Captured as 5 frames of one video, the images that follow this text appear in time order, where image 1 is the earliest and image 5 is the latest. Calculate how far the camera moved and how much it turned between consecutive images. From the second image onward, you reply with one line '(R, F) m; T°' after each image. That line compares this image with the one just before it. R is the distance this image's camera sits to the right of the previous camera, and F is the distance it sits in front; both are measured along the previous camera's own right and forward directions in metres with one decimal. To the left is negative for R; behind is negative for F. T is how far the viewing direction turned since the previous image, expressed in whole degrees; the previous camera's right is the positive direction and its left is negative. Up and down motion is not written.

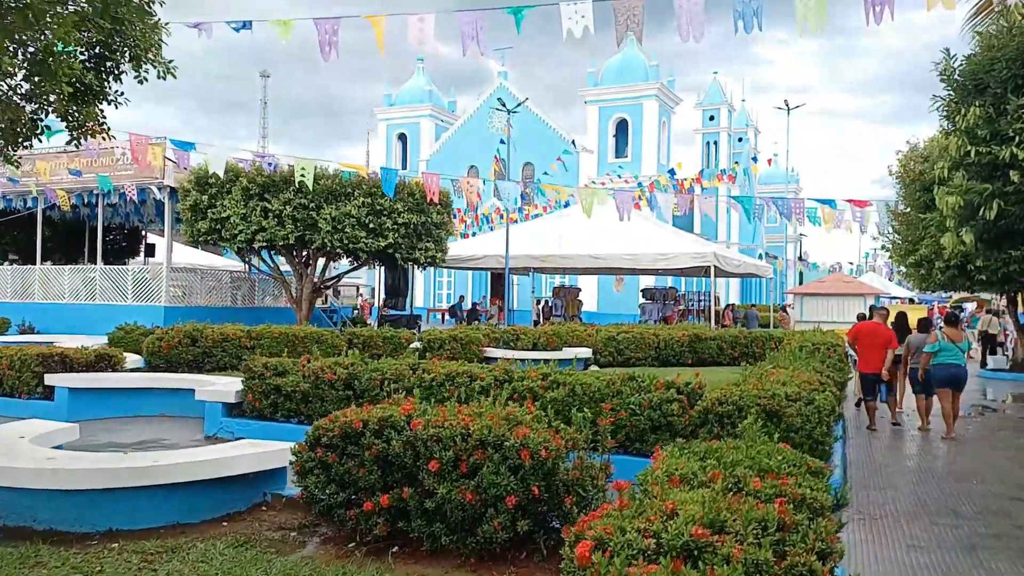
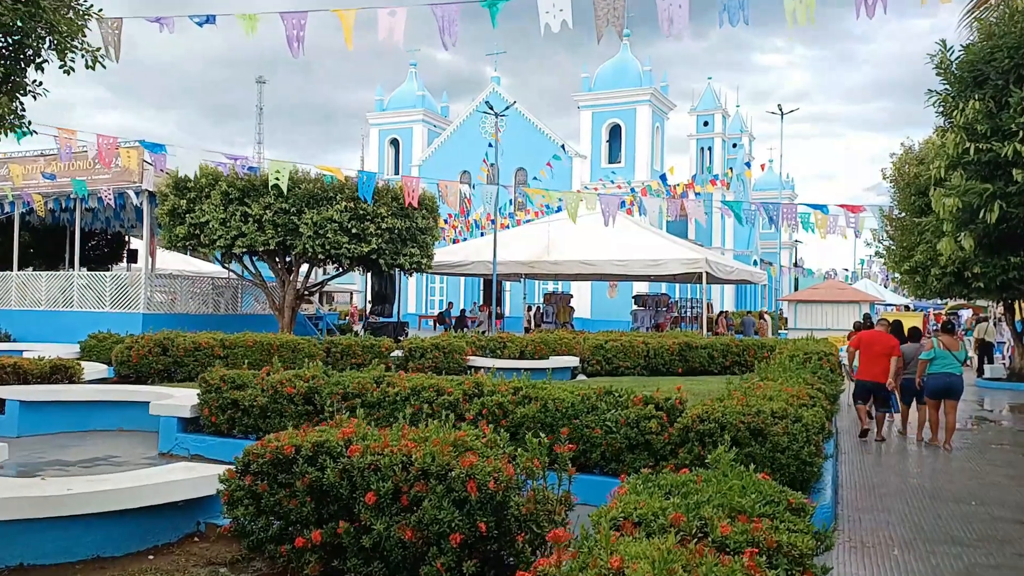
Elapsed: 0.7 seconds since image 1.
(+0.2, +0.4) m; 0°
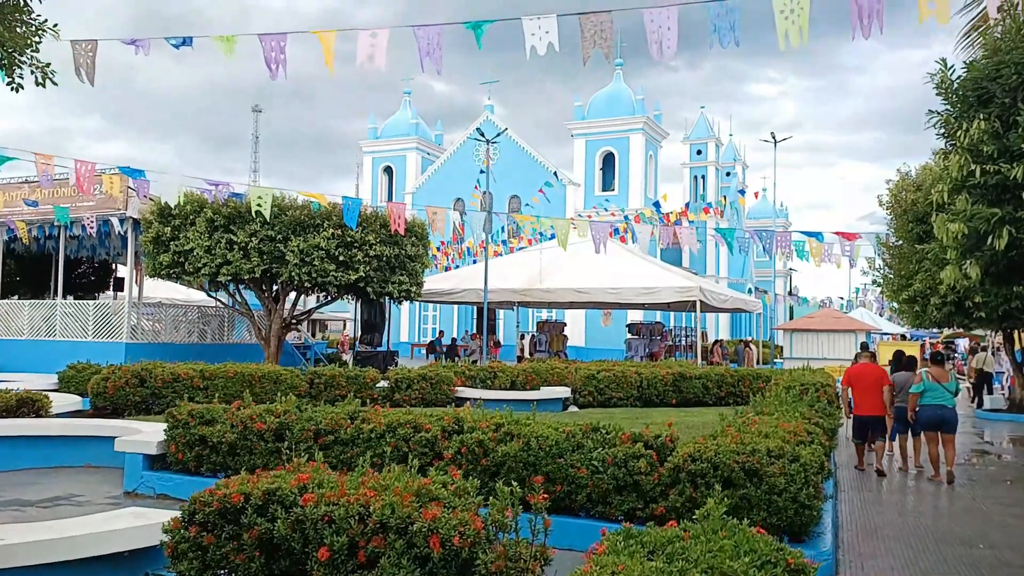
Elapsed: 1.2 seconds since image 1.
(+0.1, +0.3) m; 0°
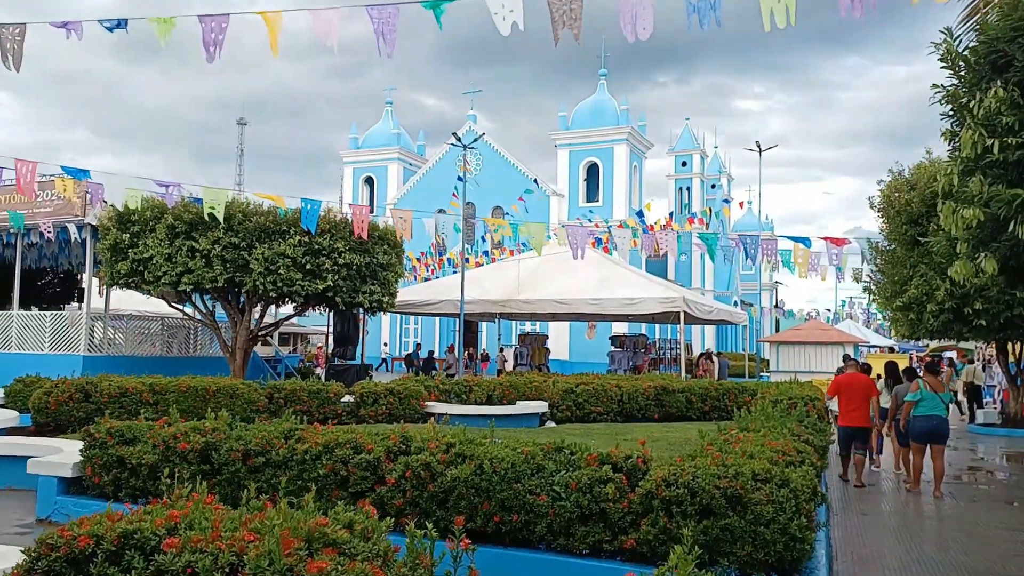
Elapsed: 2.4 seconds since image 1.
(+0.2, +0.7) m; +1°
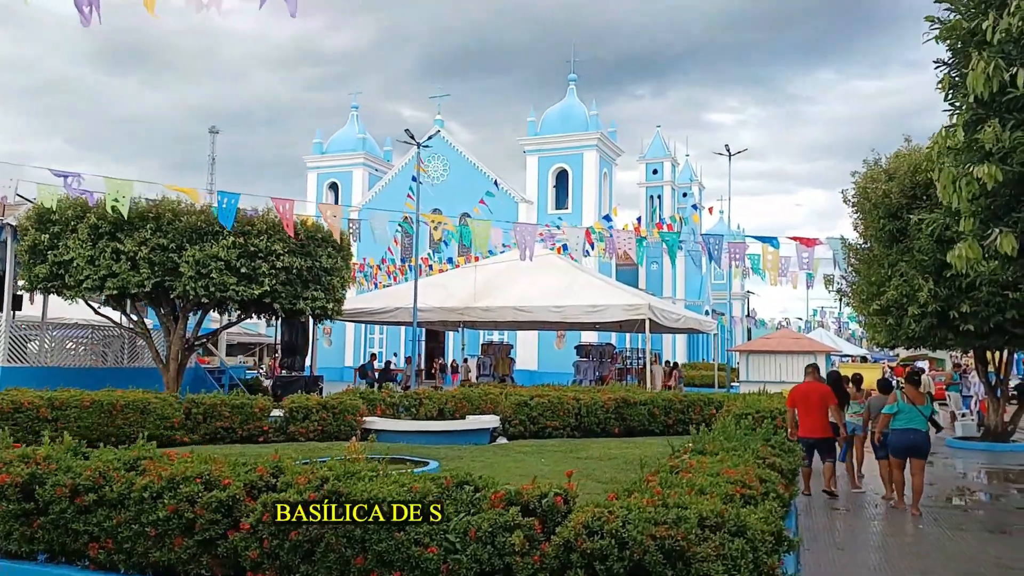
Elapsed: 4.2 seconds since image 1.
(+0.4, +1.0) m; +2°
